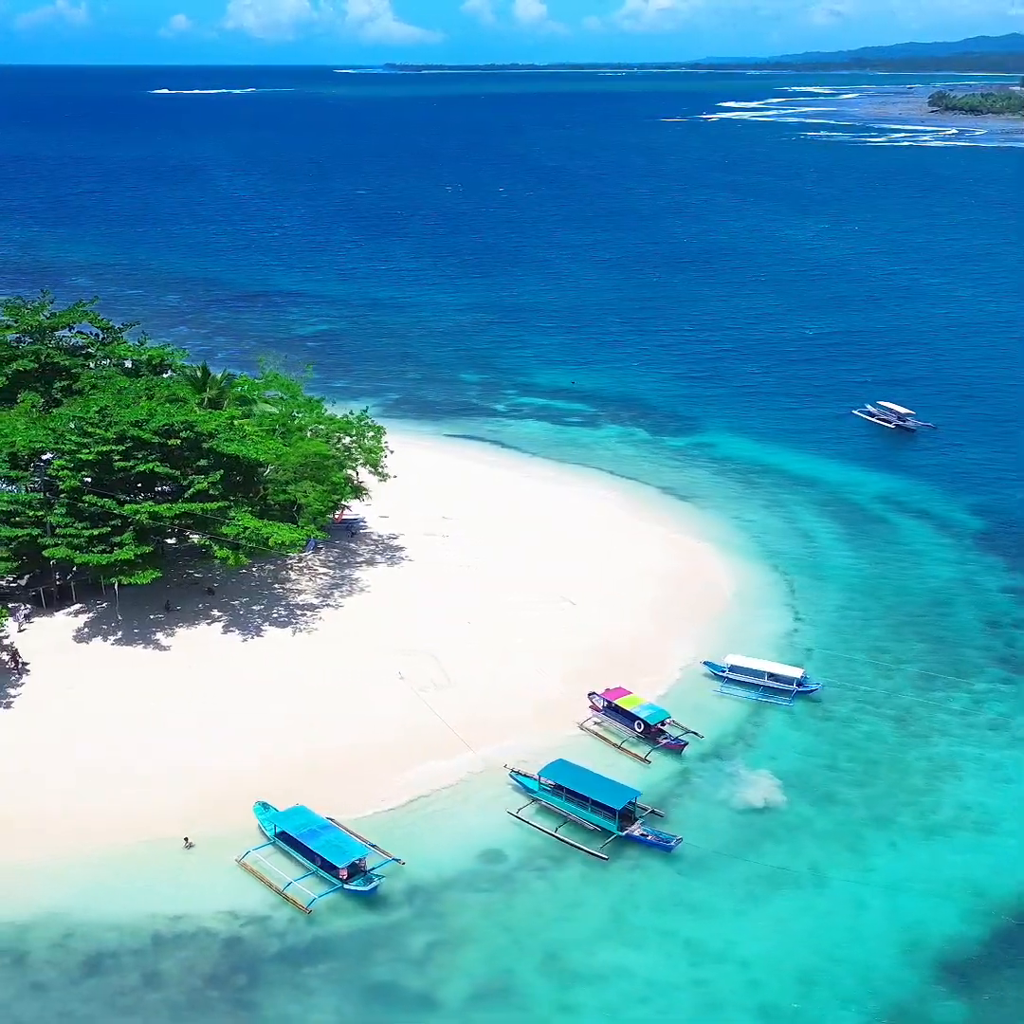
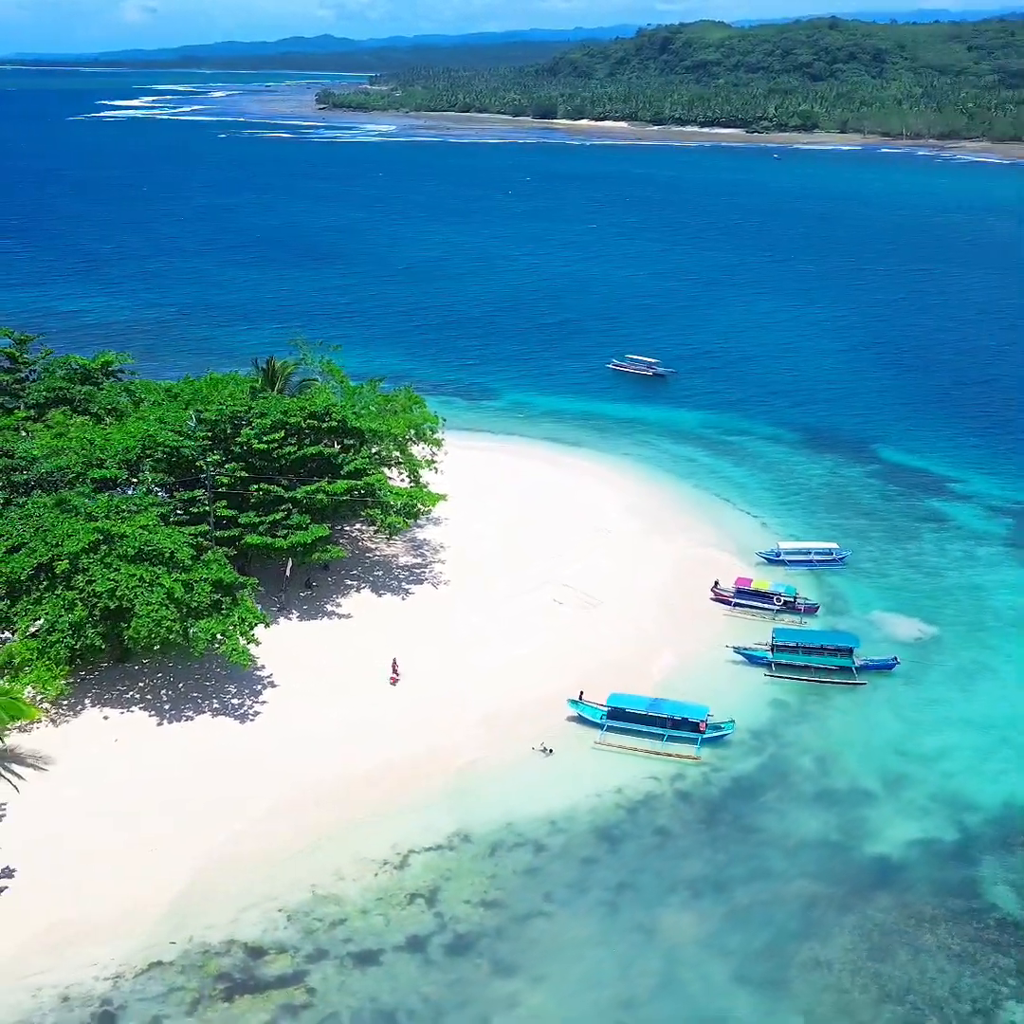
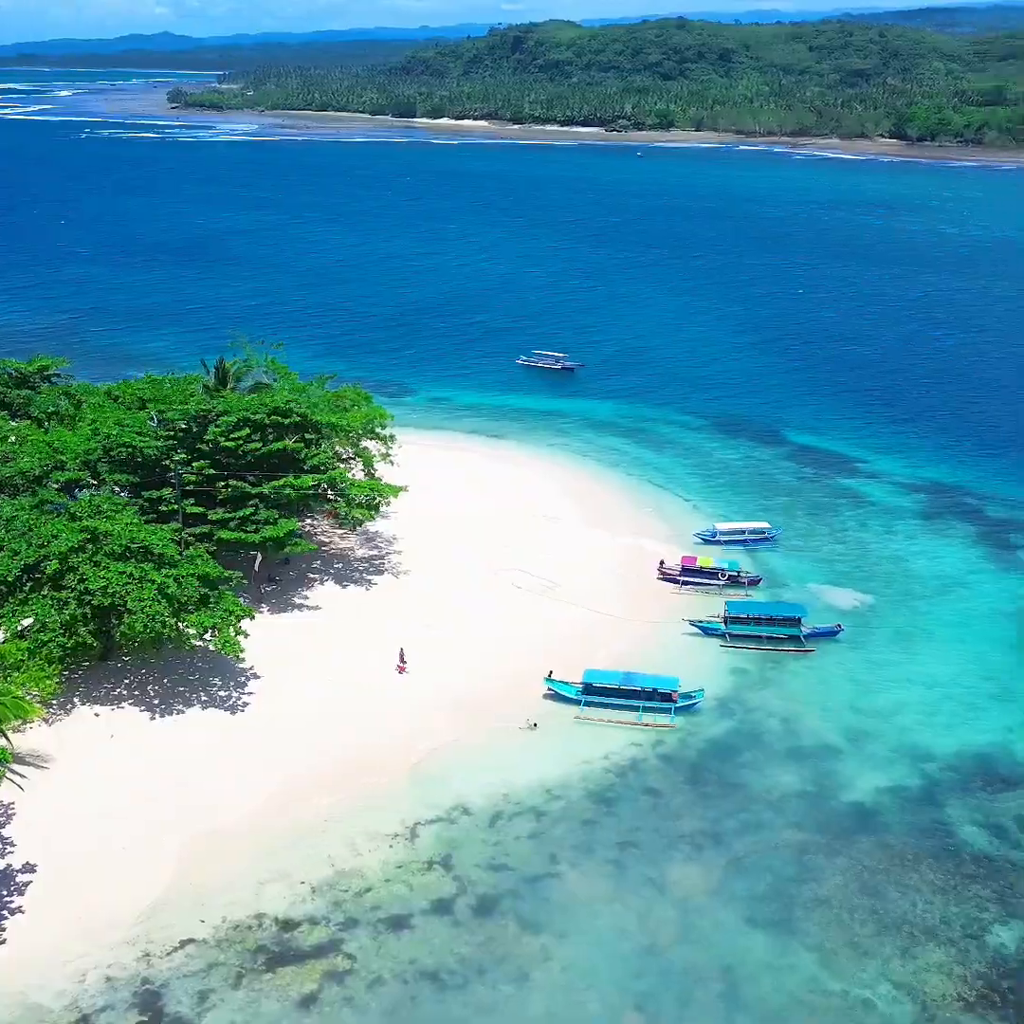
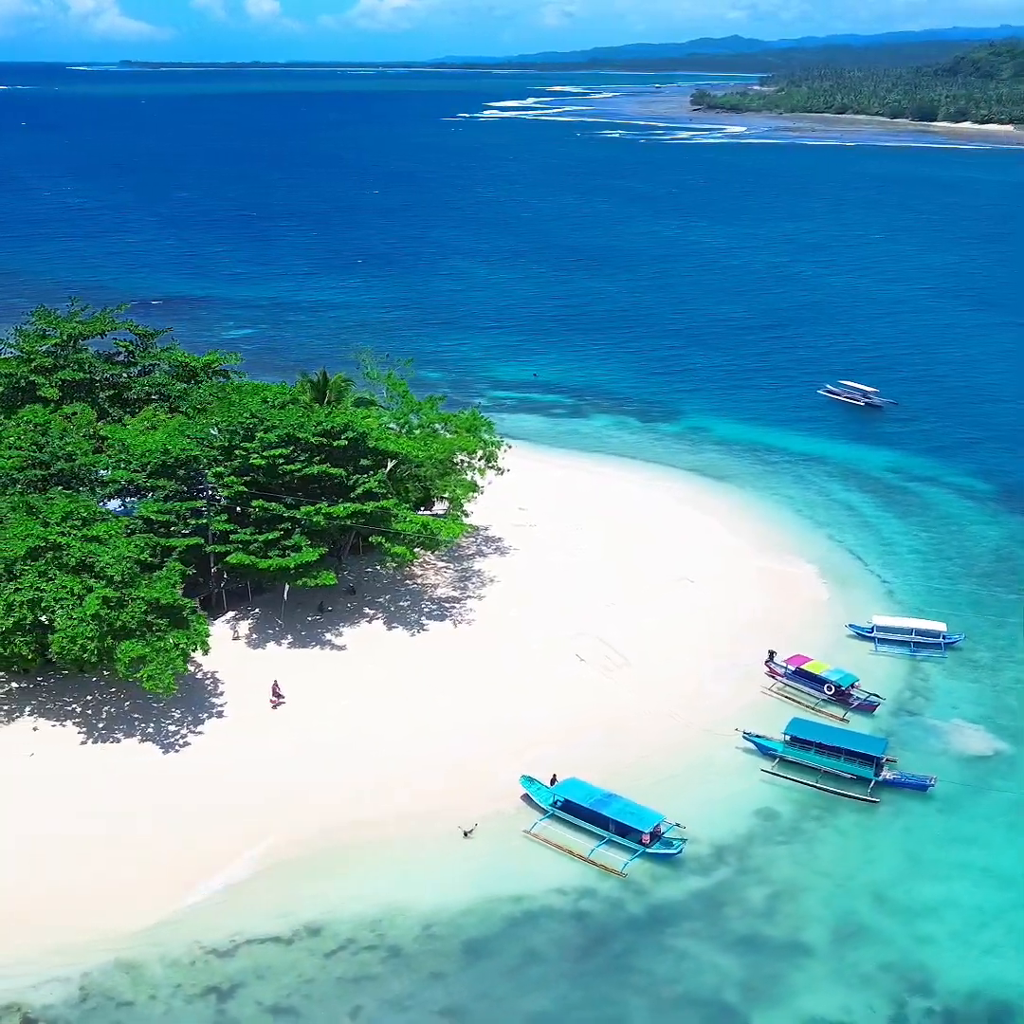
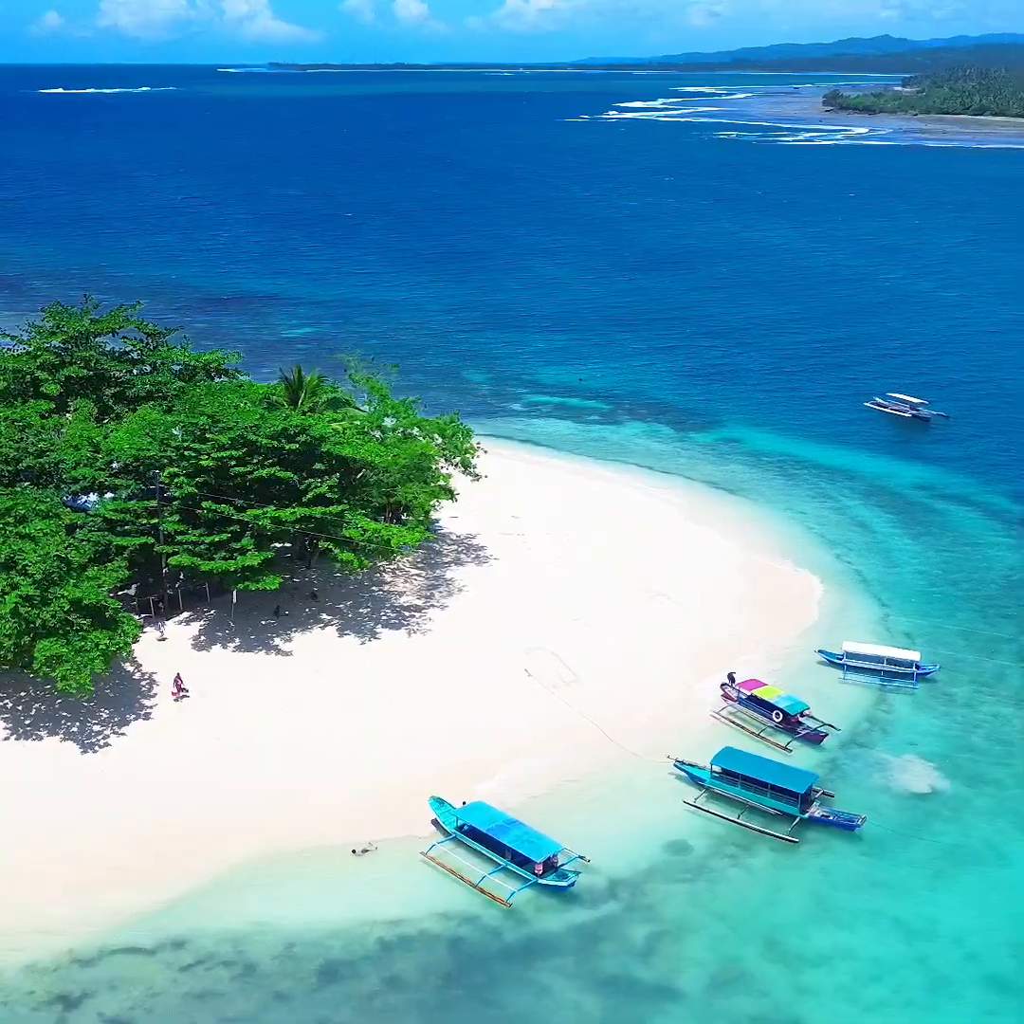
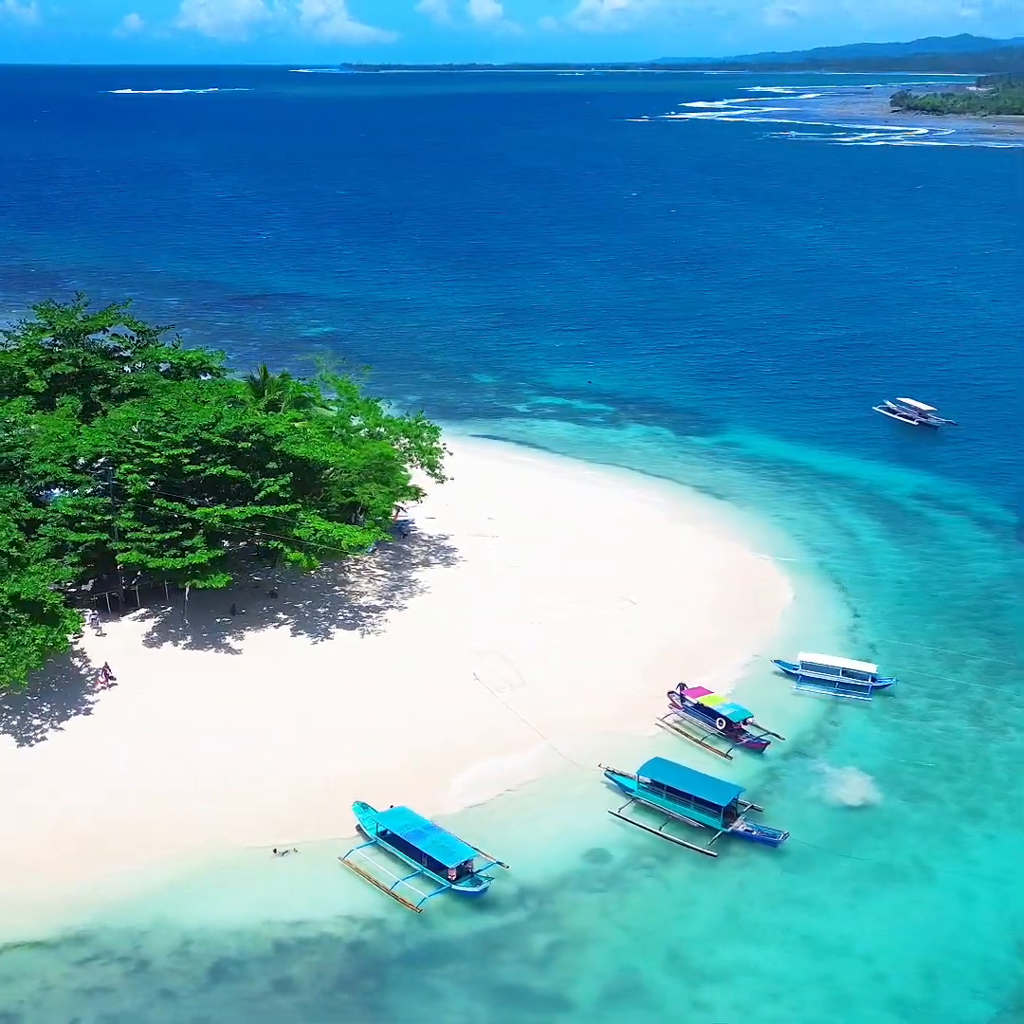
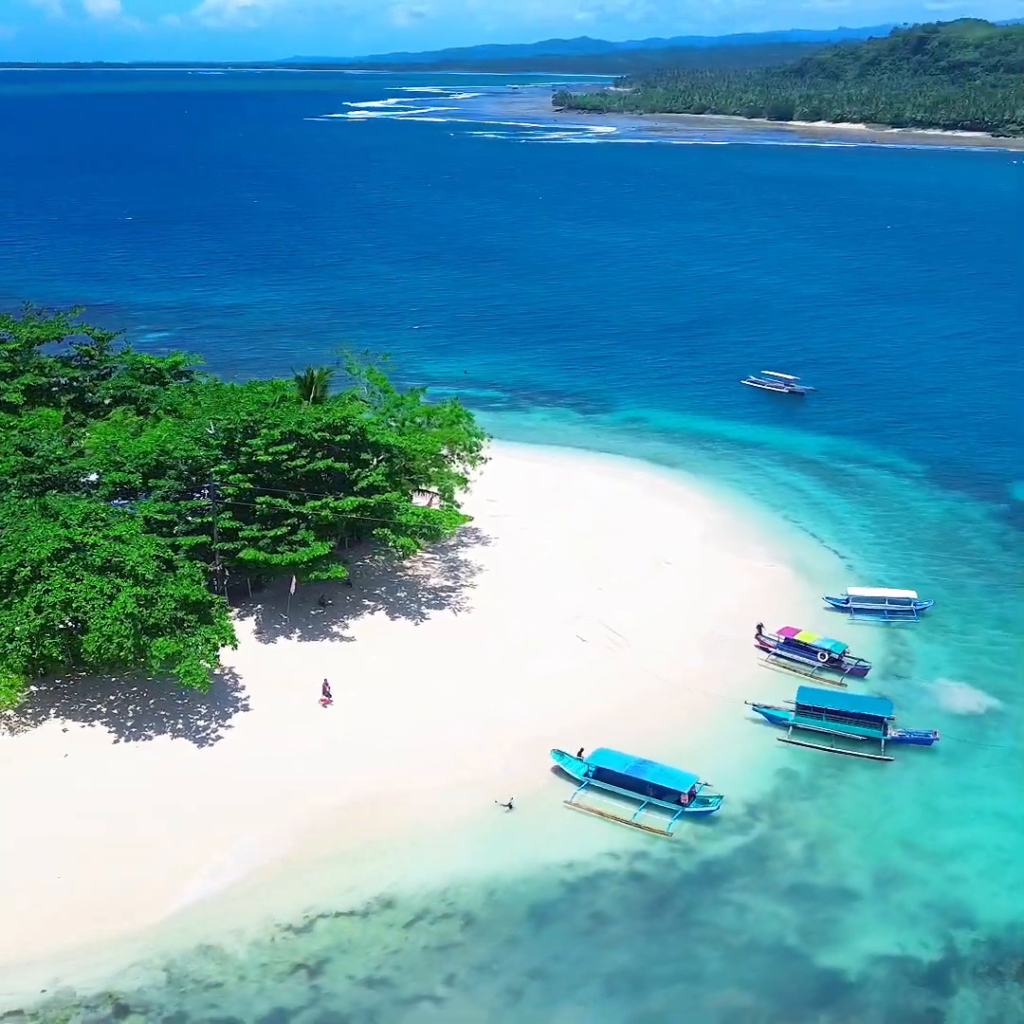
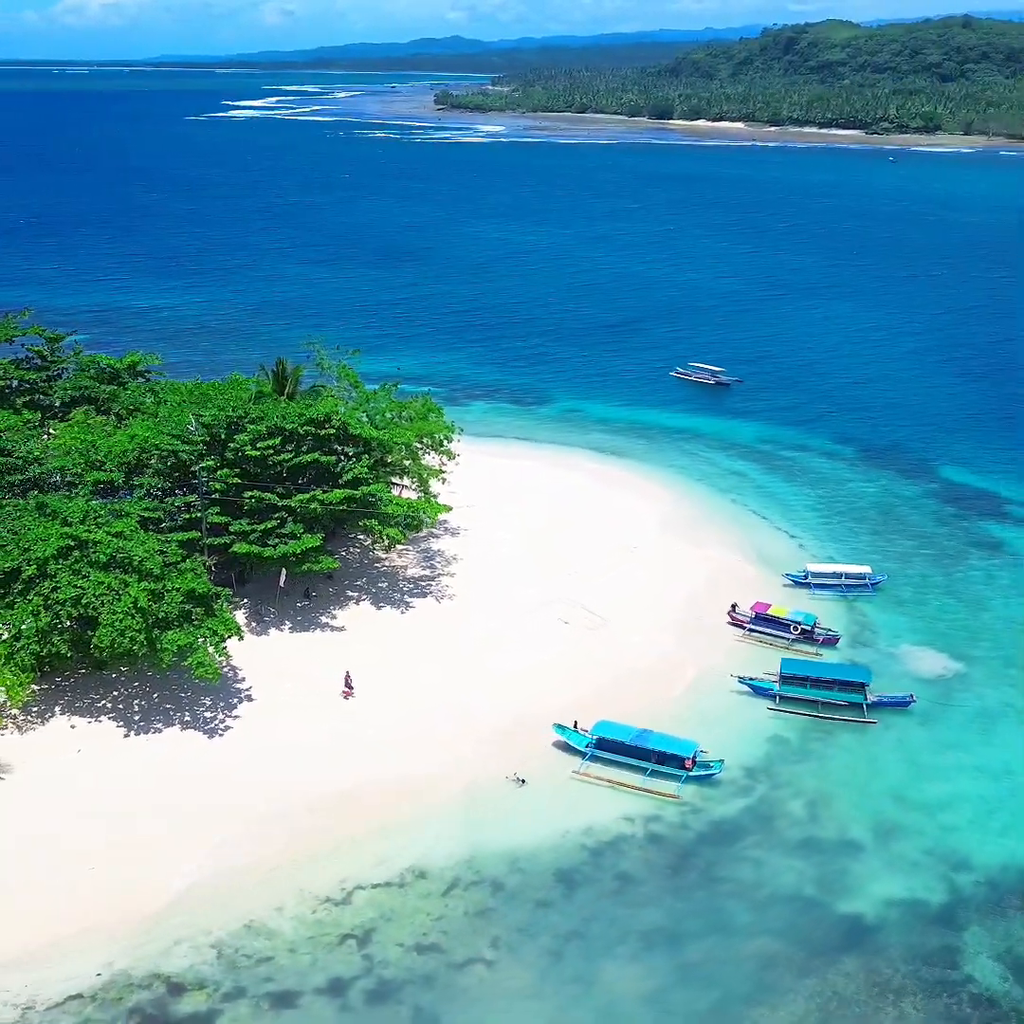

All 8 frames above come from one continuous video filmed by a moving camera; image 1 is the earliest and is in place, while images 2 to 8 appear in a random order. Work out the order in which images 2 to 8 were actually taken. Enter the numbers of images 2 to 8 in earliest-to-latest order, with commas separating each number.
6, 5, 4, 7, 8, 2, 3
